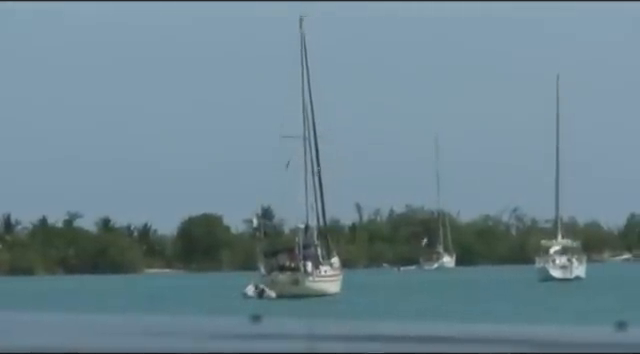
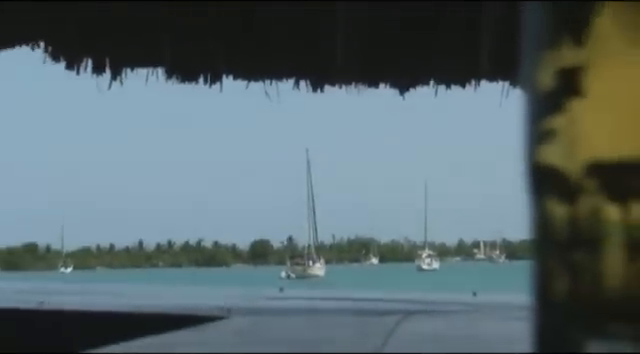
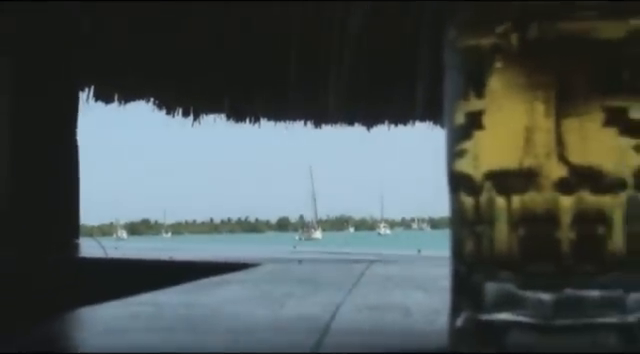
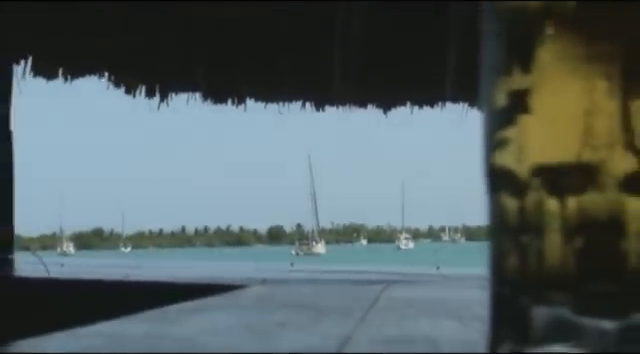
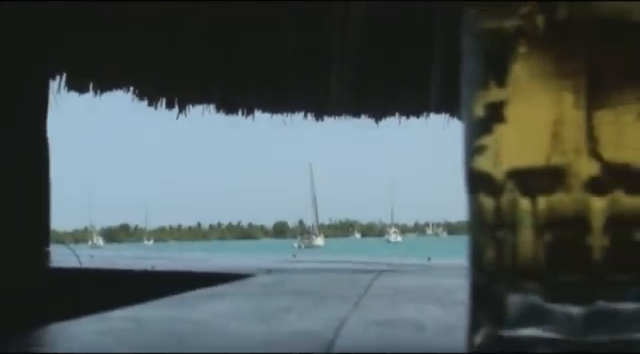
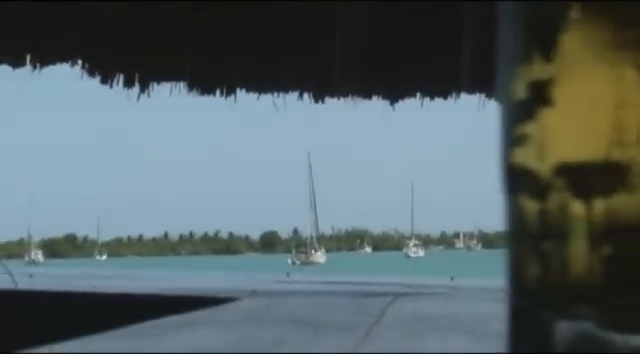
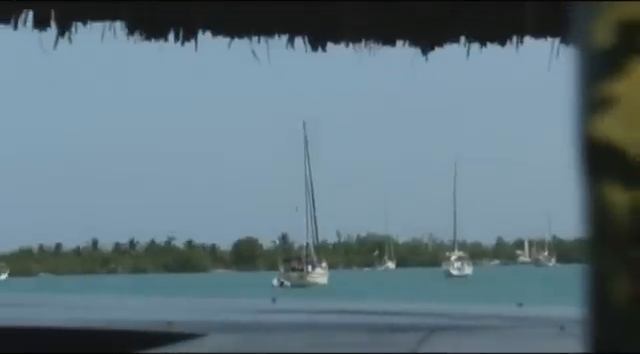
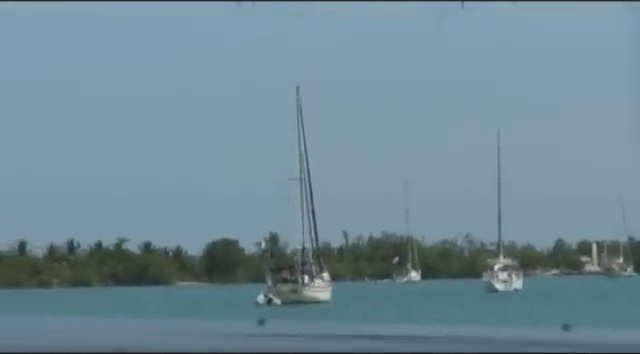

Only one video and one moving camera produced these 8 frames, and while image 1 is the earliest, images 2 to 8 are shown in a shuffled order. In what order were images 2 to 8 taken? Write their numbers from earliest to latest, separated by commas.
8, 7, 2, 6, 4, 5, 3
